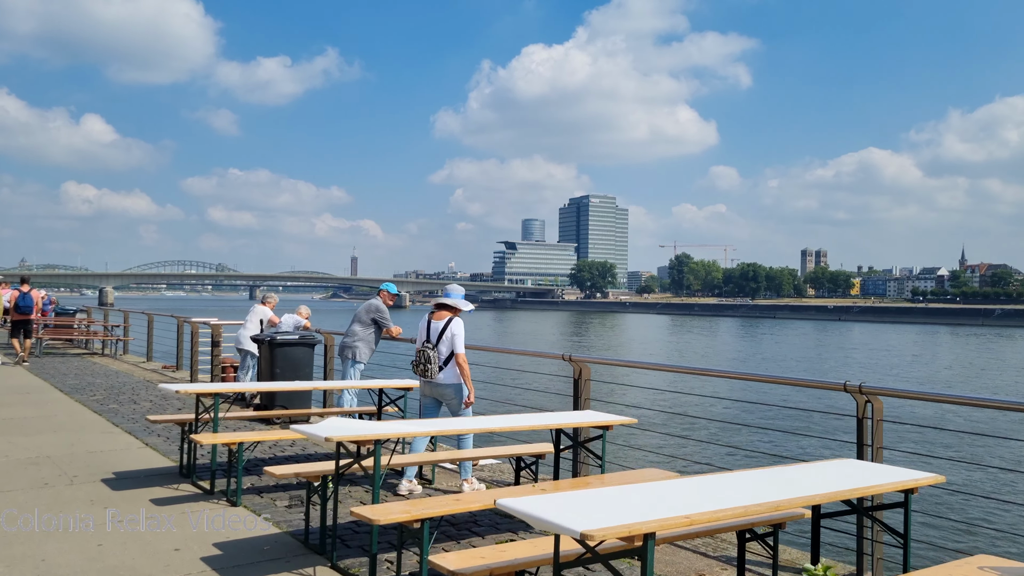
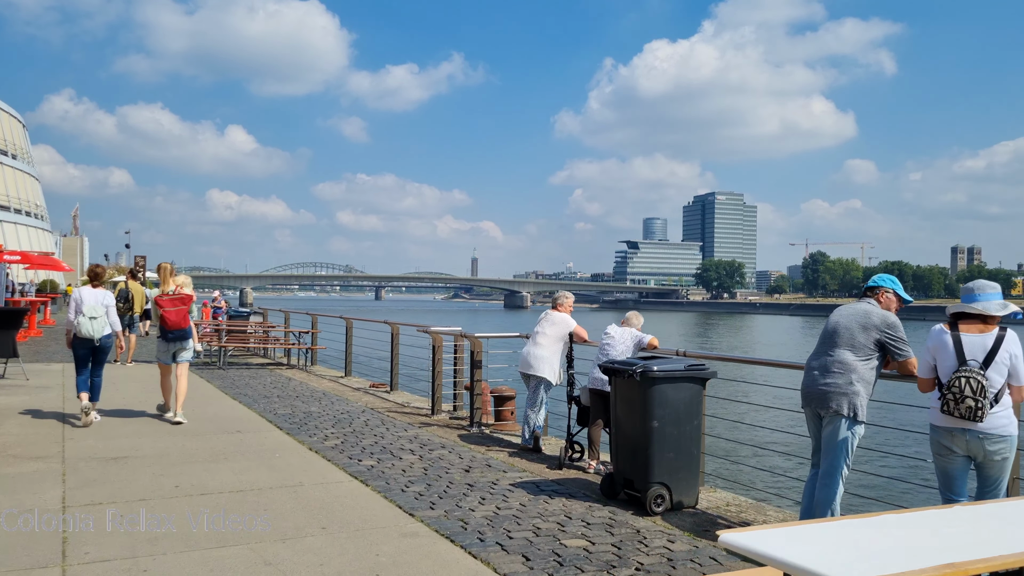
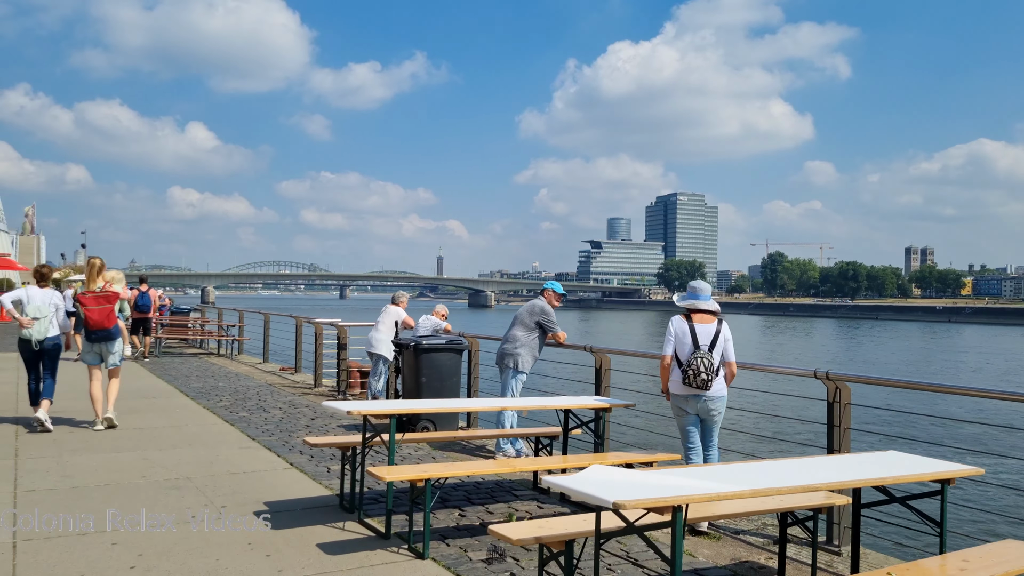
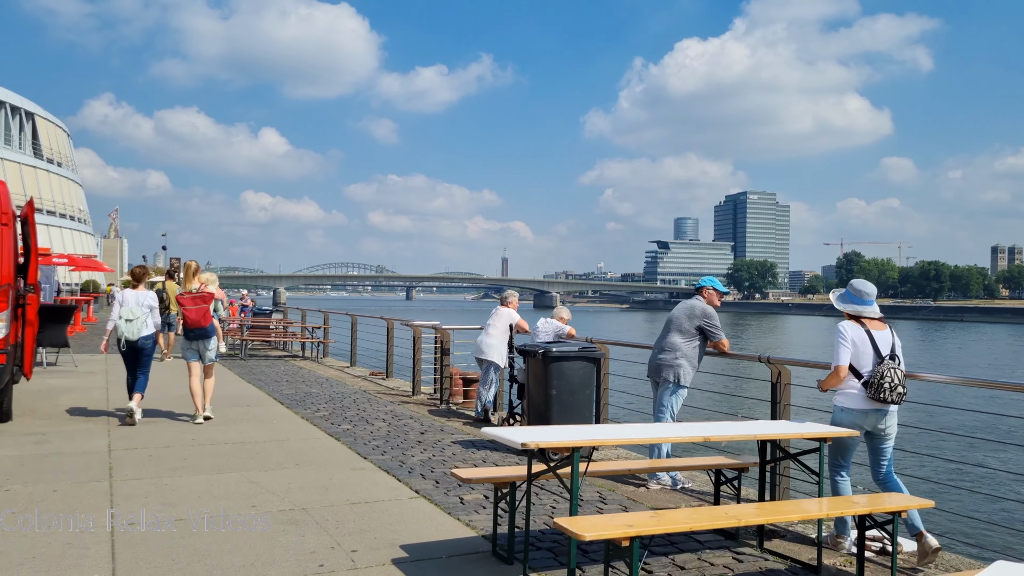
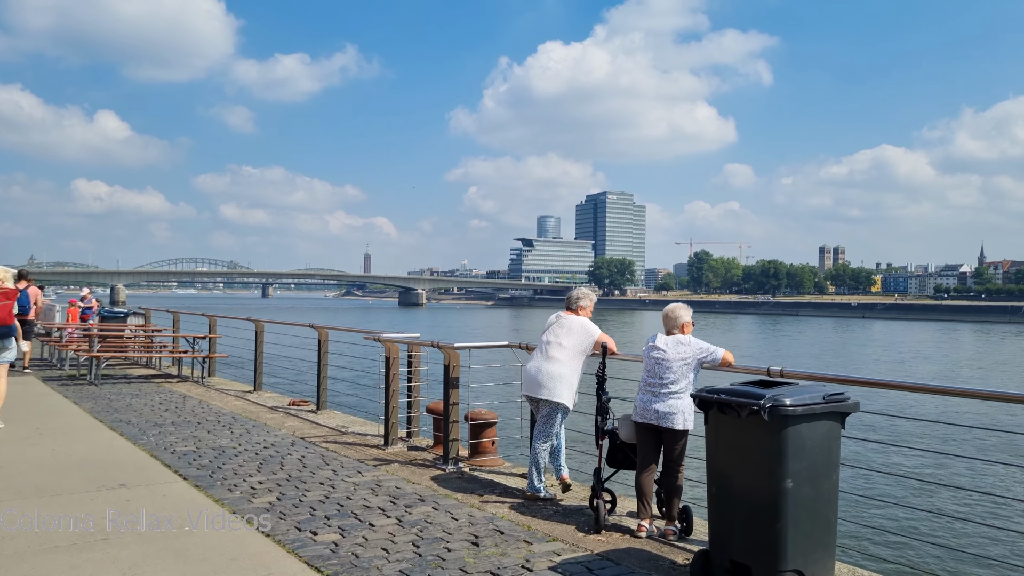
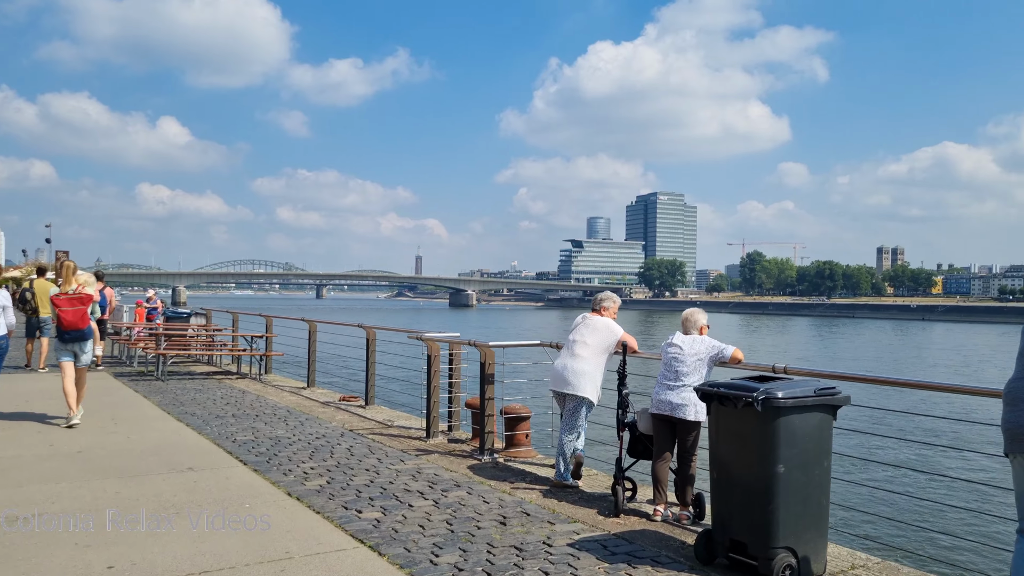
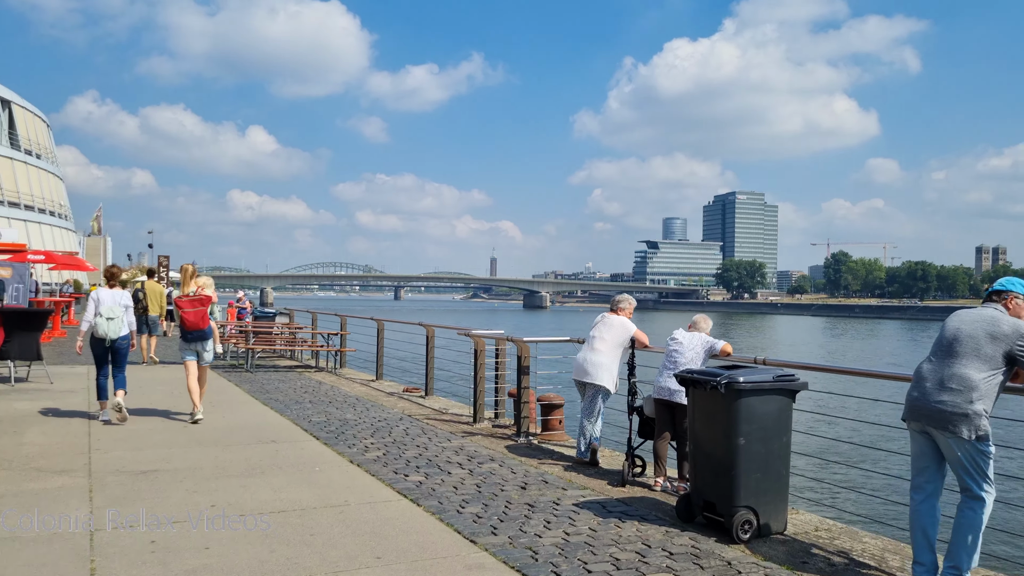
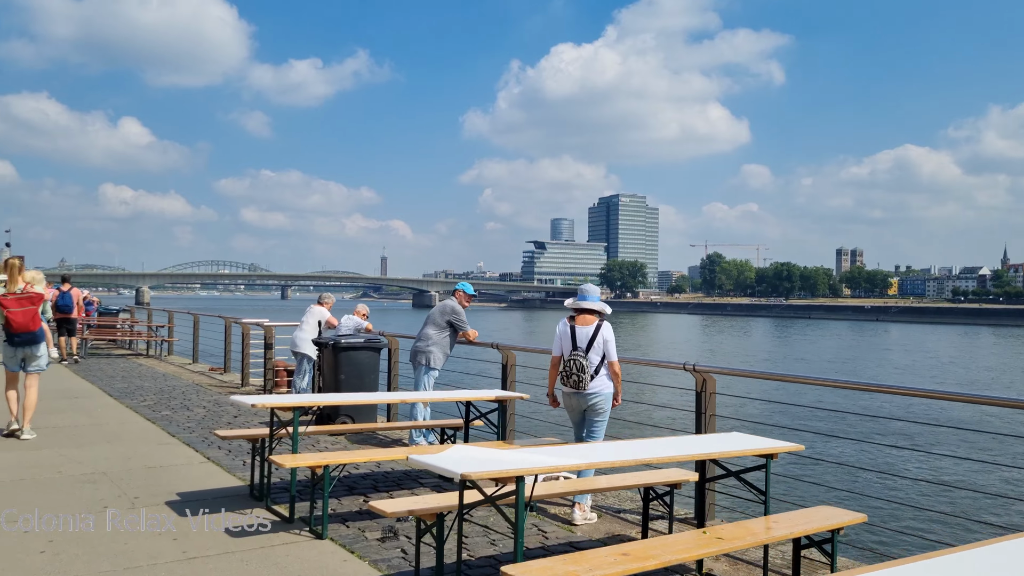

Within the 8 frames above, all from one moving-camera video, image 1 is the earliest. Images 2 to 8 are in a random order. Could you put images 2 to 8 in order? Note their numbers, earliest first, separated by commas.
8, 3, 4, 2, 7, 6, 5
